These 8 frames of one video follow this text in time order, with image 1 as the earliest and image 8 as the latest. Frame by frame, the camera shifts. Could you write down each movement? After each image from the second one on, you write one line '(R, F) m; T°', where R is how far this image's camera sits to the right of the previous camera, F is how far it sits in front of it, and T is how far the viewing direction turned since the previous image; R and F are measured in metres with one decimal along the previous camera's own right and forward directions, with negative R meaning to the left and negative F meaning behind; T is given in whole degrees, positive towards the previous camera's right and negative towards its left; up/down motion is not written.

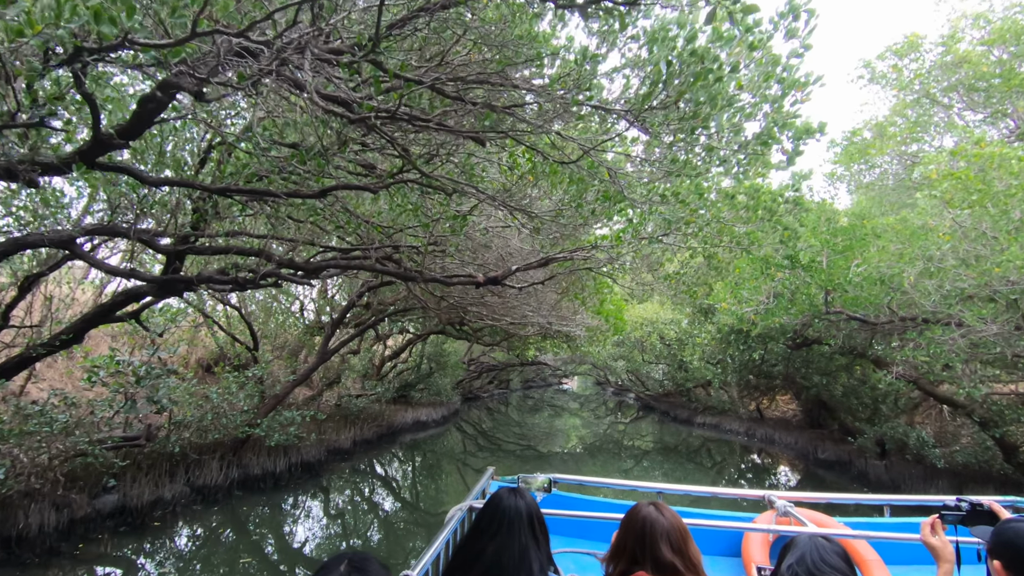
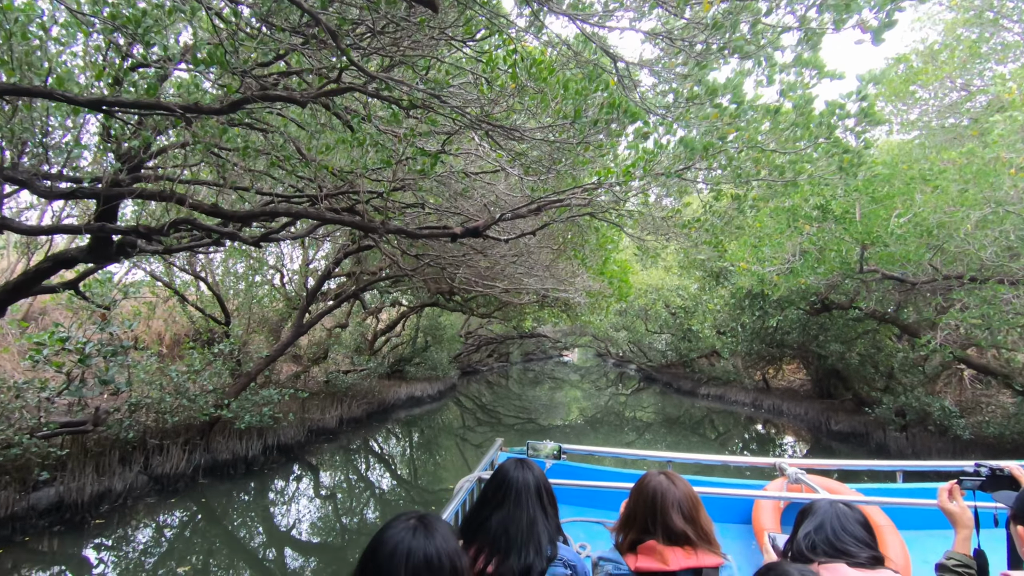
(+0.1, +0.8) m; 0°
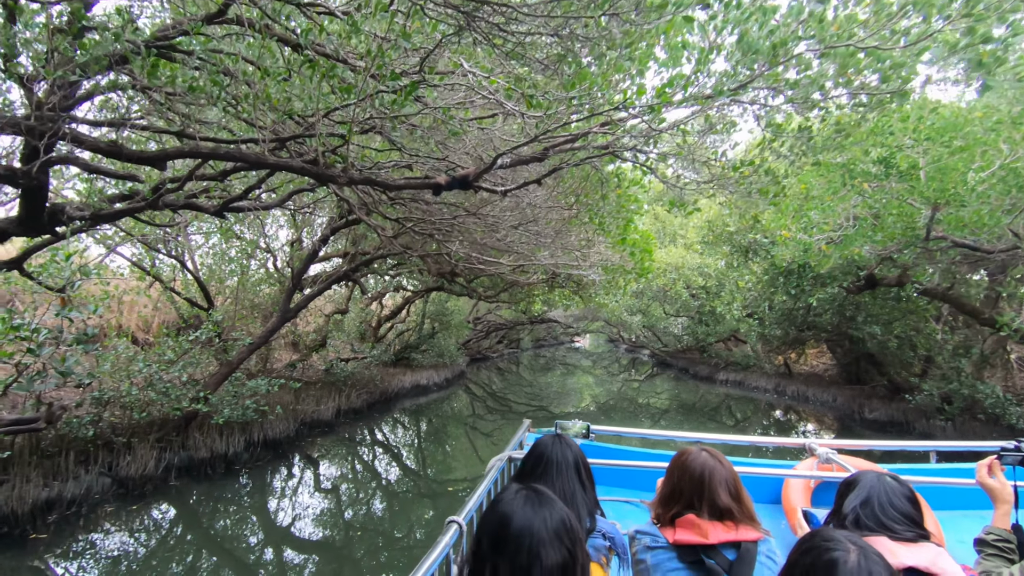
(+0.1, +0.8) m; -1°
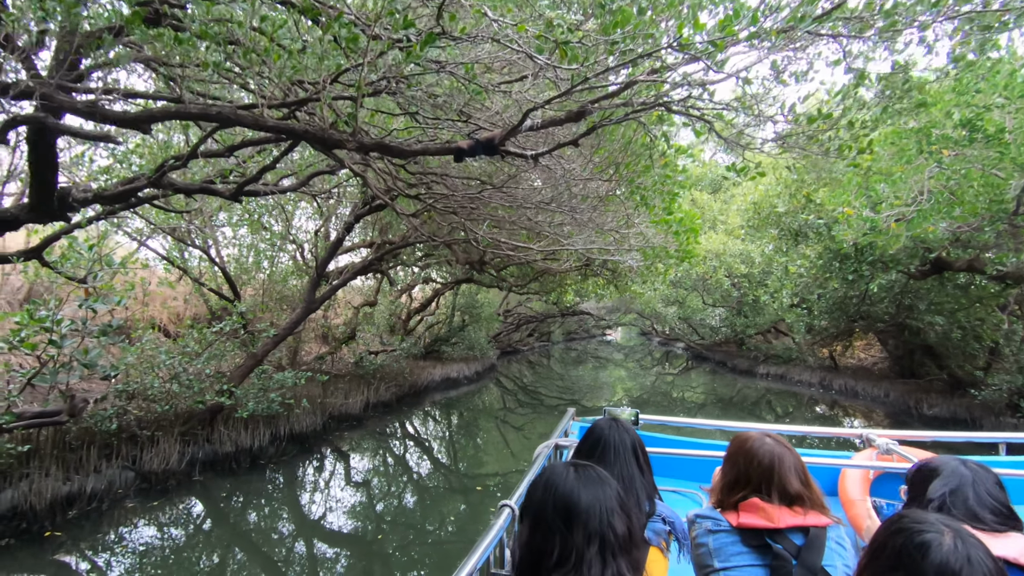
(0.0, +0.4) m; -3°
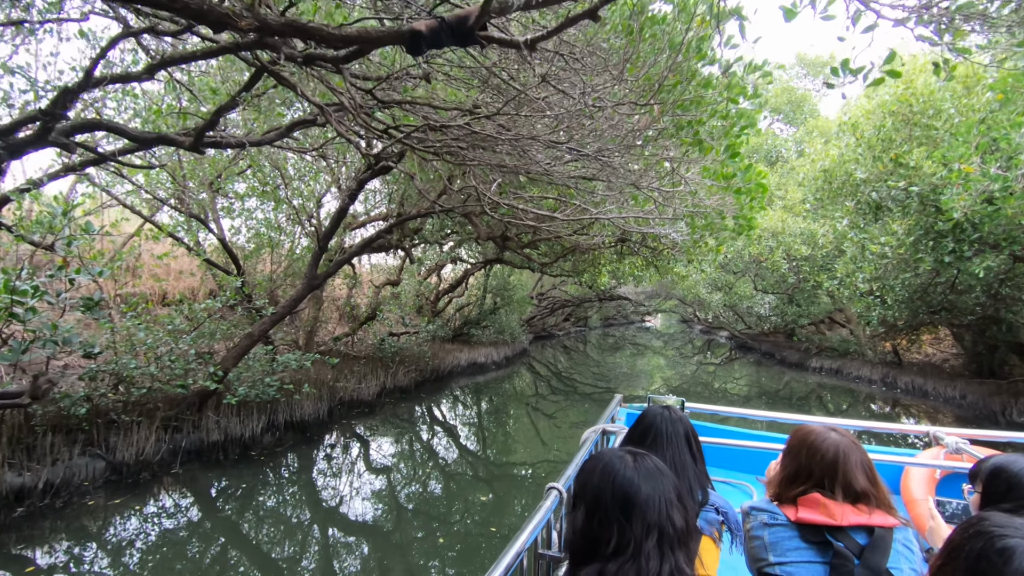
(+0.2, +0.9) m; -4°
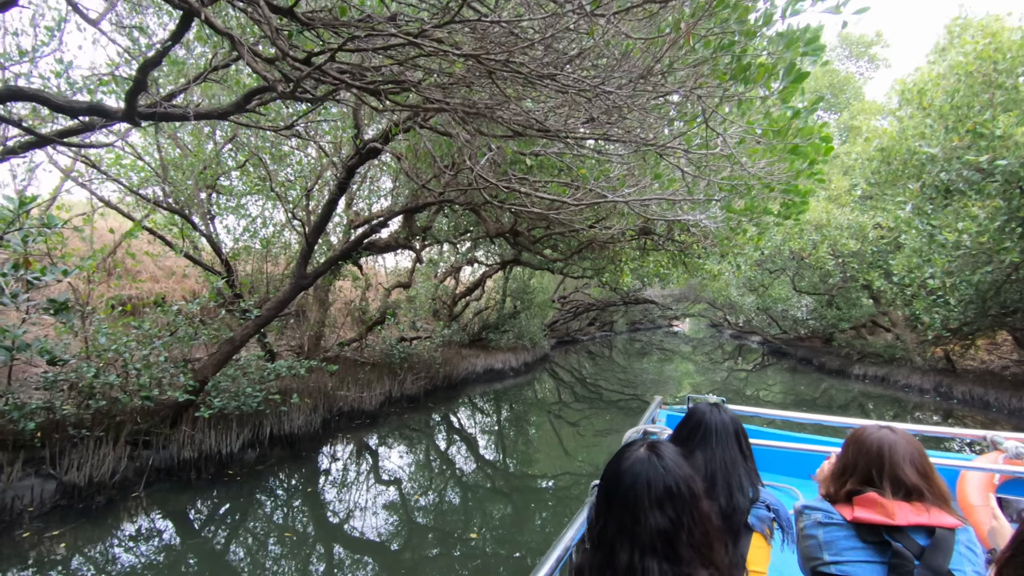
(+0.2, +0.7) m; -3°
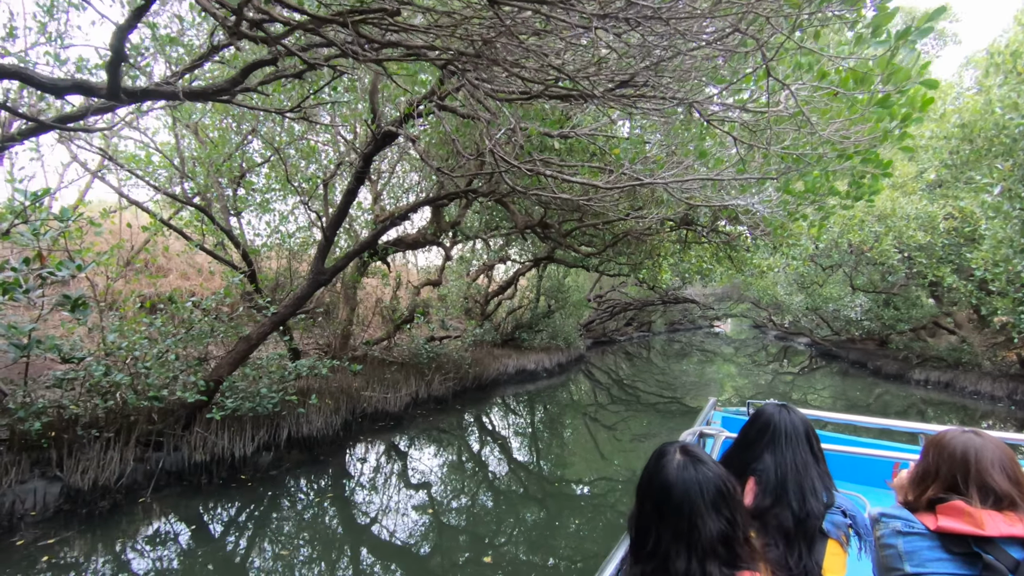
(+0.1, +0.4) m; -4°
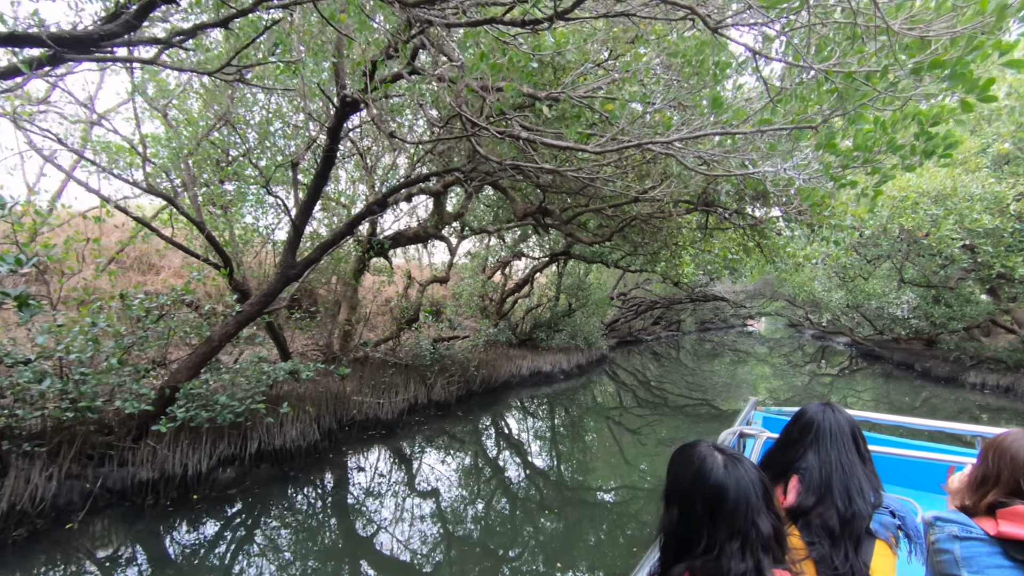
(+0.3, +0.7) m; -3°
